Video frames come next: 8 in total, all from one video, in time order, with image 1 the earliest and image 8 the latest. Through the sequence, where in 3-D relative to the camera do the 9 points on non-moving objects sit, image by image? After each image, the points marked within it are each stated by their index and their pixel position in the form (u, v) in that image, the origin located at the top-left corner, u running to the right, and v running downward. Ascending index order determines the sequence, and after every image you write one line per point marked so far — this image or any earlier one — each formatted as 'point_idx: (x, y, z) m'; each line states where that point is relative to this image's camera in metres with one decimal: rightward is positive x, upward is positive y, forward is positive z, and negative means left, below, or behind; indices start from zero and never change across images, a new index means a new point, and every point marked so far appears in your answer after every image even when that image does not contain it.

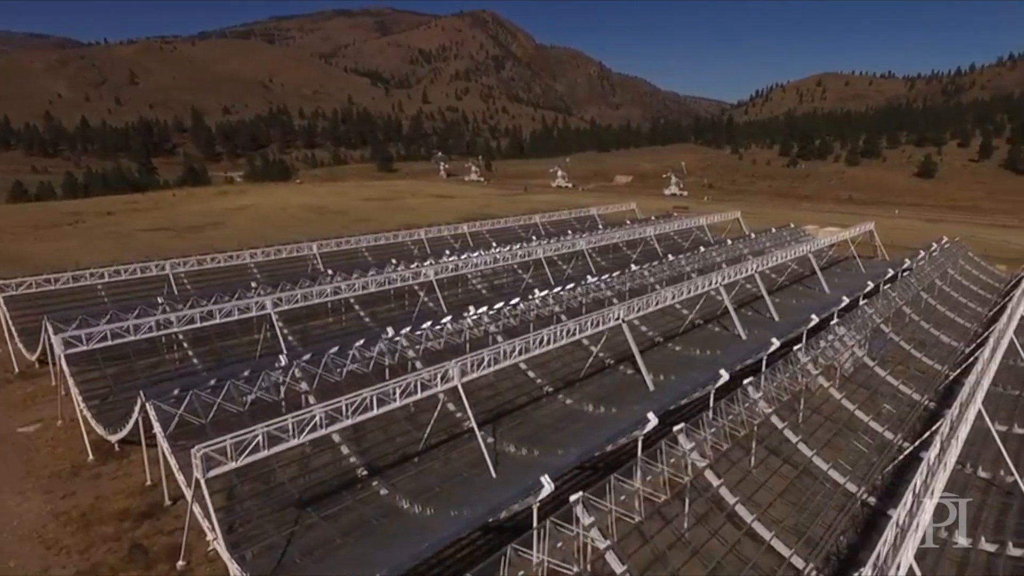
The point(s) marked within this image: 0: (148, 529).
0: (-10.2, -6.8, +17.1) m
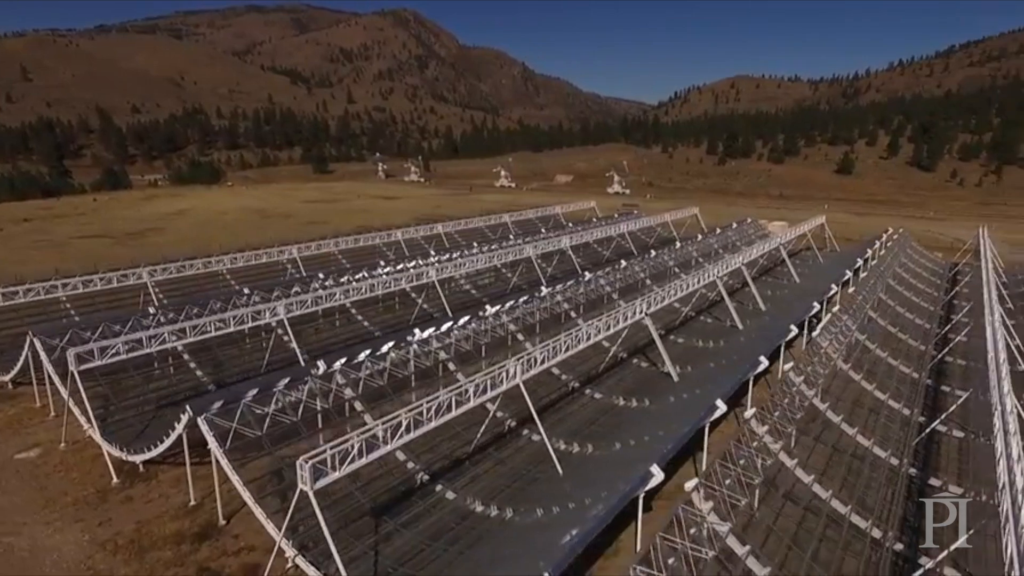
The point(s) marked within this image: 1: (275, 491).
0: (-8.0, -7.0, +16.1) m
1: (-6.3, -5.7, +16.6) m
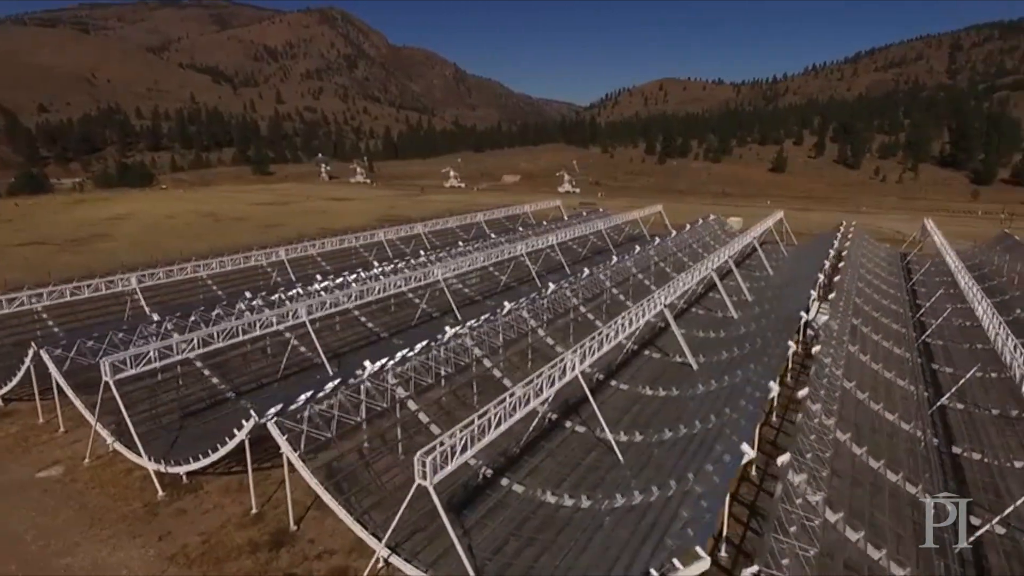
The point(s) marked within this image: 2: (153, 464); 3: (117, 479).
0: (-5.7, -7.0, +15.8) m
1: (-4.1, -5.6, +16.4) m
2: (-11.4, -5.6, +19.5) m
3: (-12.7, -6.1, +19.7) m
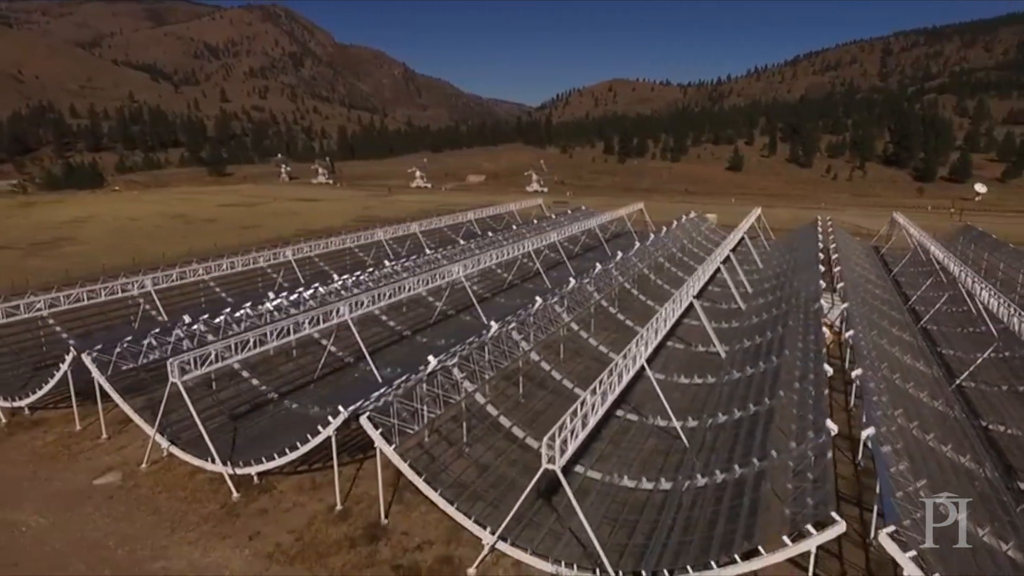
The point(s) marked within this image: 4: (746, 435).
0: (-3.1, -6.9, +15.9) m
1: (-1.7, -5.5, +16.7) m
2: (-9.1, -5.6, +19.2) m
3: (-10.4, -6.1, +19.3) m
4: (+7.4, -4.7, +19.4) m
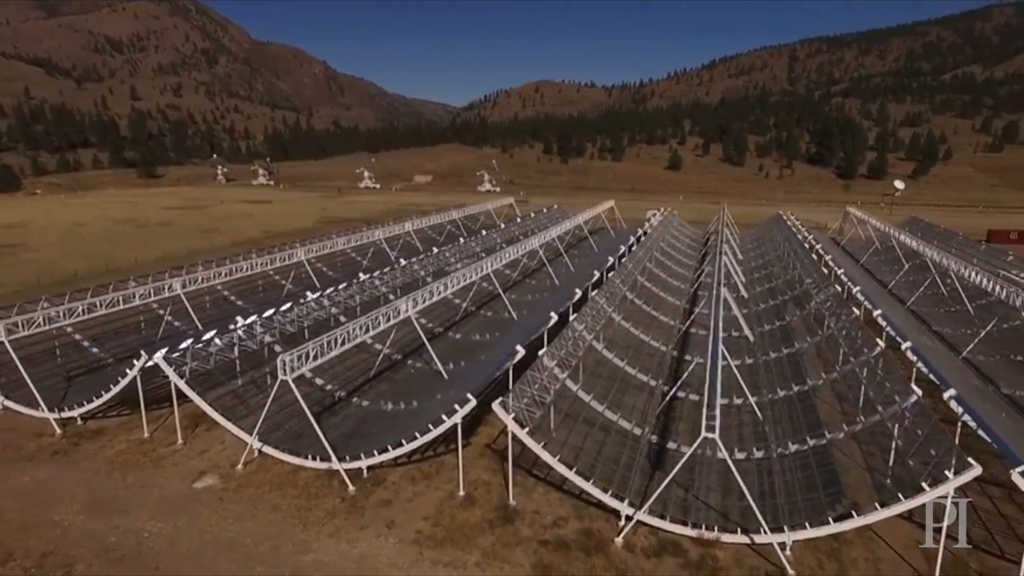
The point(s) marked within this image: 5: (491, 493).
0: (+0.6, -6.6, +16.7) m
1: (+1.9, -5.2, +17.6) m
2: (-5.8, -5.5, +19.3) m
3: (-7.1, -6.1, +19.3) m
4: (+10.5, -4.2, +21.4) m
5: (-0.6, -6.2, +18.5) m
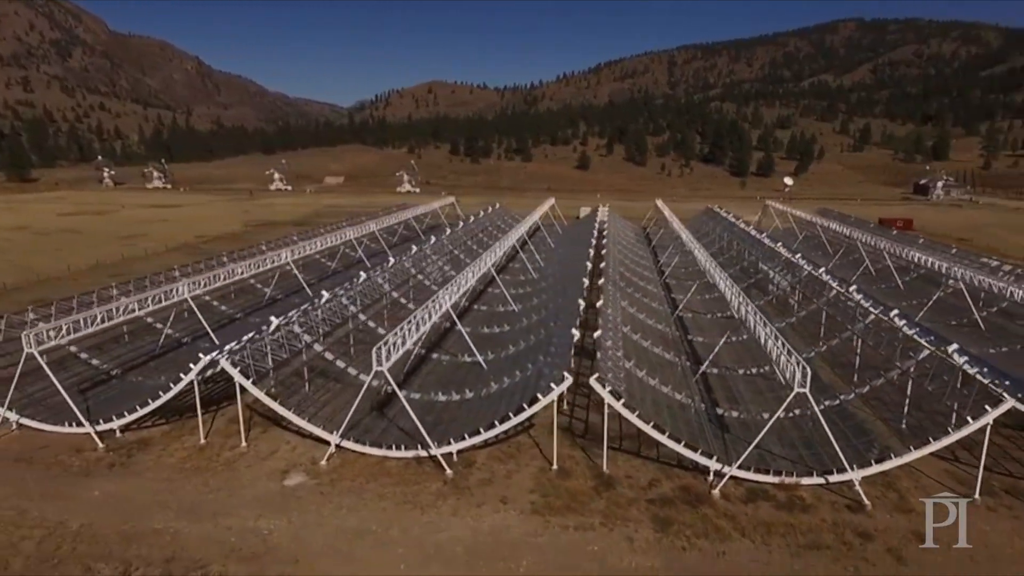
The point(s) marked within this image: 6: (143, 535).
0: (+3.7, -6.1, +18.3) m
1: (+4.8, -4.6, +19.4) m
2: (-3.1, -5.3, +19.9) m
3: (-4.3, -5.8, +19.6) m
4: (+12.6, -3.3, +24.6) m
5: (+2.2, -5.7, +19.9) m
6: (-9.9, -6.6, +16.5) m
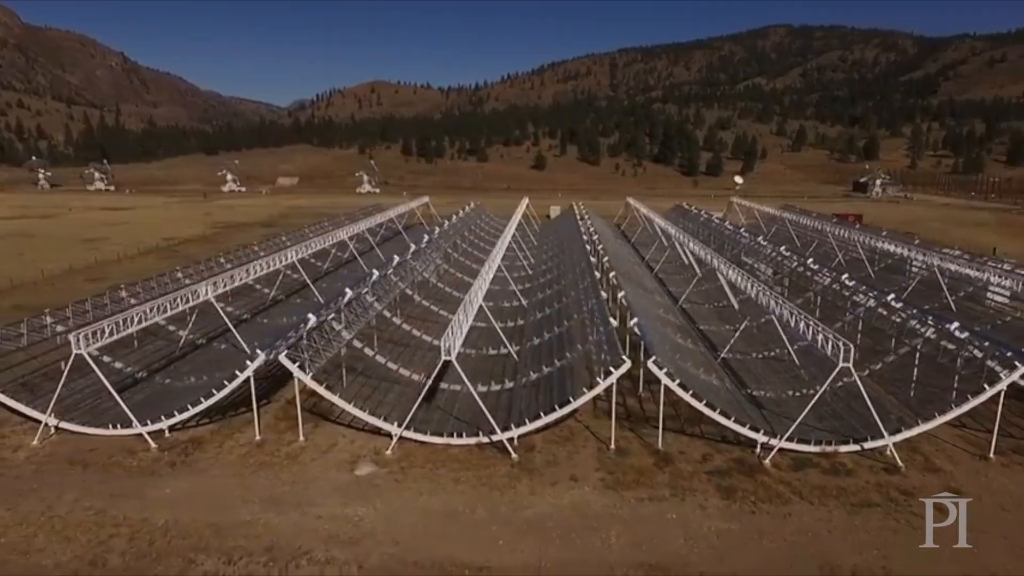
0: (+5.8, -5.7, +19.7) m
1: (+6.8, -4.2, +20.9) m
2: (-1.1, -5.0, +20.6) m
3: (-2.2, -5.6, +20.3) m
4: (+14.1, -2.8, +26.7) m
5: (+4.2, -5.4, +21.1) m
6: (-7.6, -6.5, +16.7) m
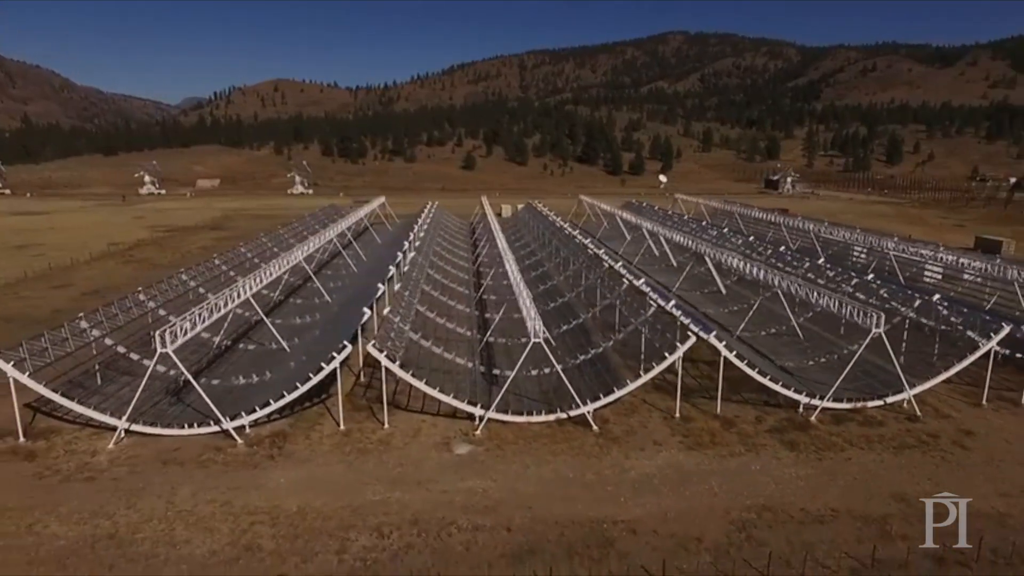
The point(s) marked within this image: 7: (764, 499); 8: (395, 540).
0: (+8.7, -5.0, +22.3) m
1: (+9.5, -3.5, +23.6) m
2: (+1.8, -4.5, +22.3) m
3: (+0.7, -5.2, +21.8) m
4: (+15.9, -1.8, +30.3) m
5: (+6.9, -4.7, +23.5) m
6: (-4.1, -6.2, +17.5) m
7: (+7.4, -6.1, +17.9) m
8: (-3.1, -6.6, +16.1) m
